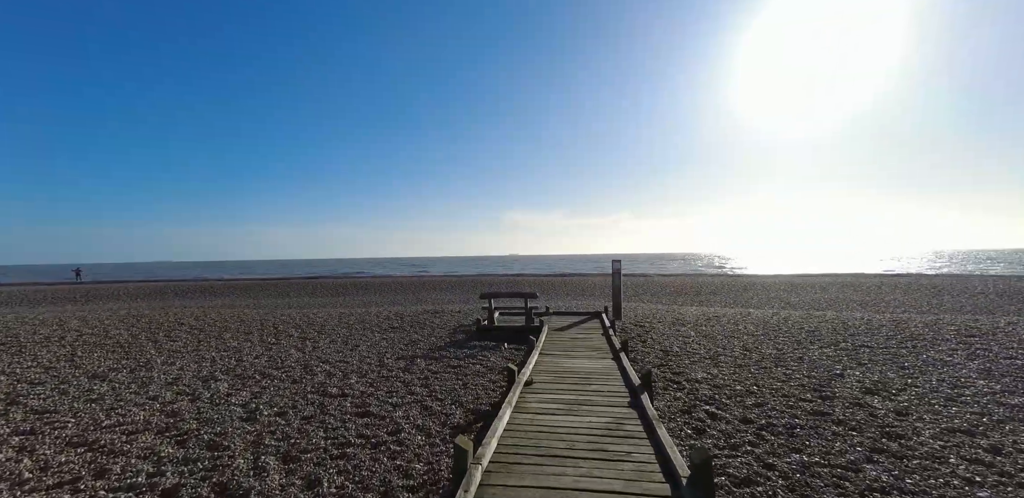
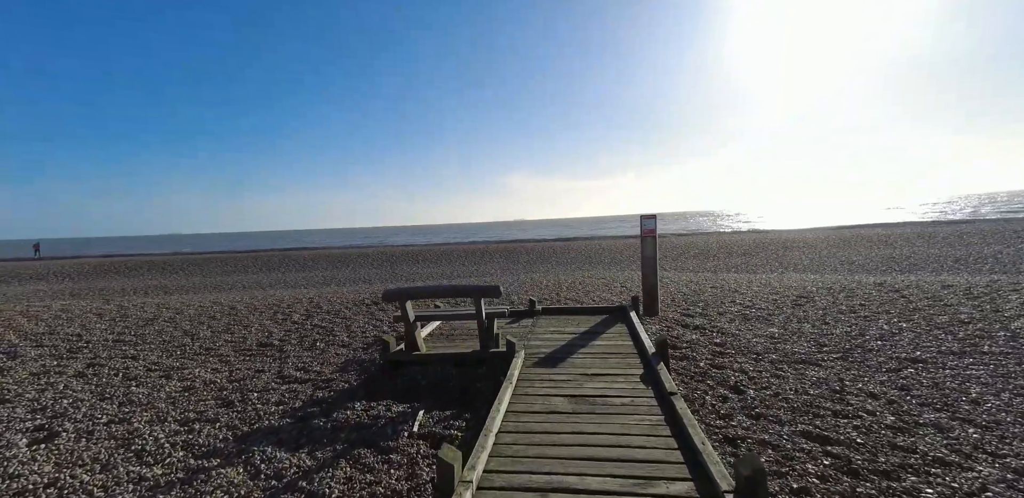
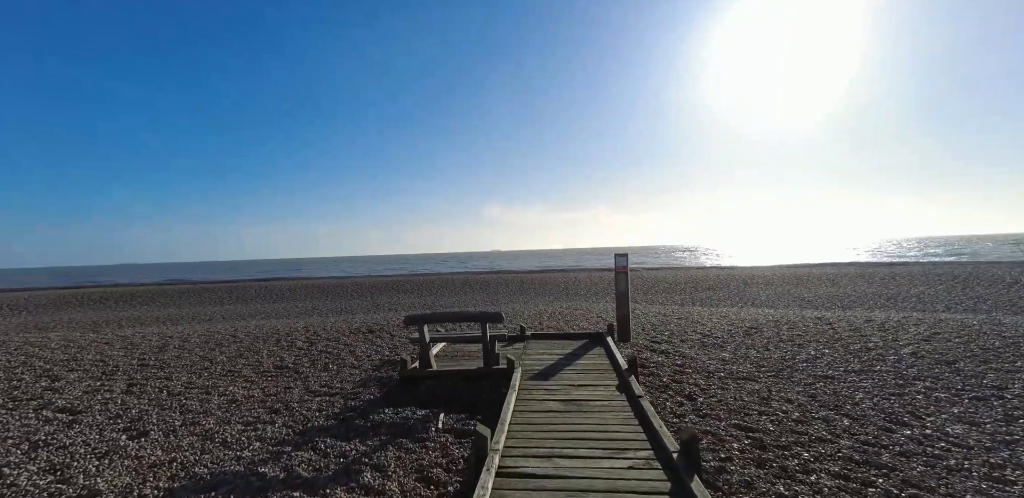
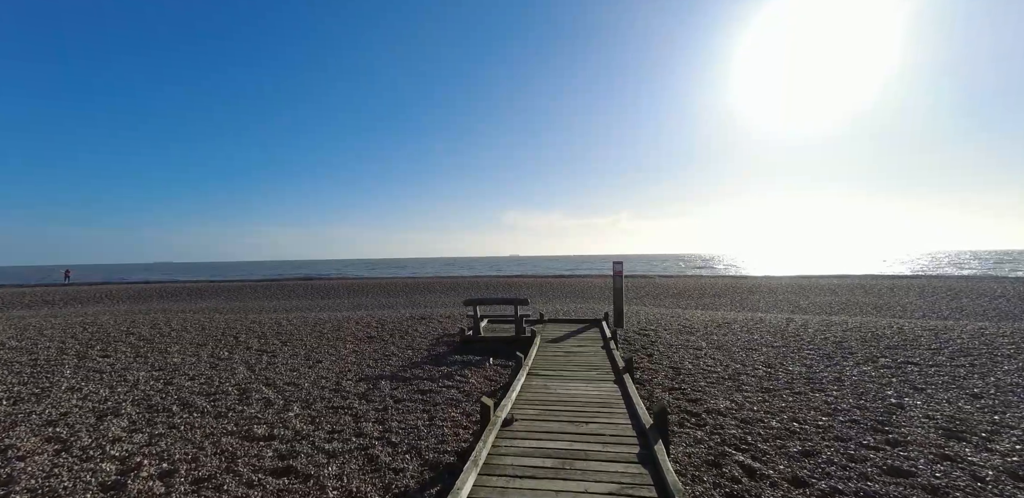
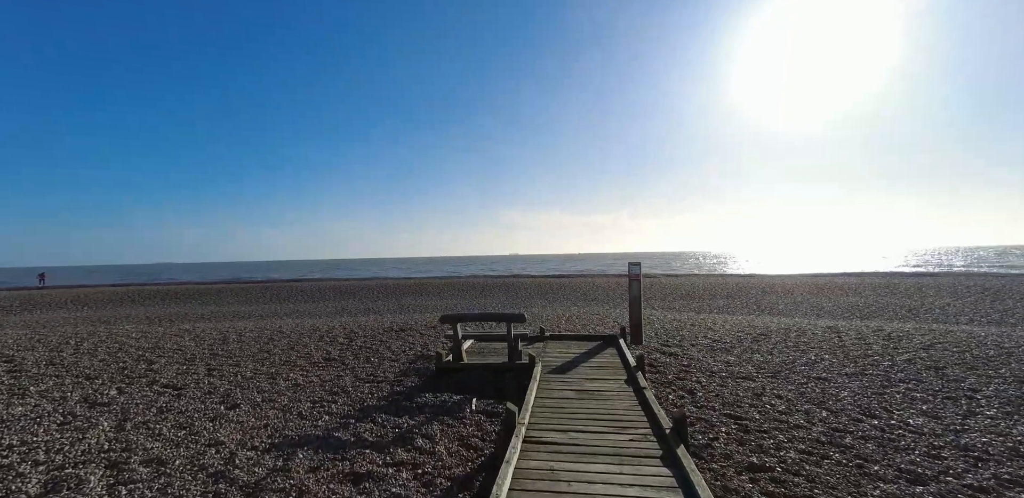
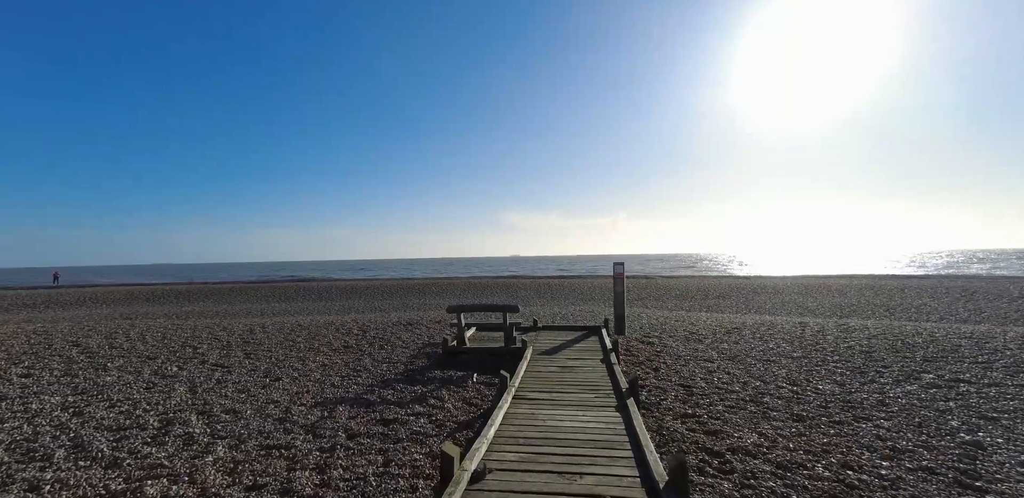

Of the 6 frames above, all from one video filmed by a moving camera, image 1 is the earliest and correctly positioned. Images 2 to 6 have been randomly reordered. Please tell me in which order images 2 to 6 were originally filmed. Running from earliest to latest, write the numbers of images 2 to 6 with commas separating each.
4, 6, 5, 3, 2
